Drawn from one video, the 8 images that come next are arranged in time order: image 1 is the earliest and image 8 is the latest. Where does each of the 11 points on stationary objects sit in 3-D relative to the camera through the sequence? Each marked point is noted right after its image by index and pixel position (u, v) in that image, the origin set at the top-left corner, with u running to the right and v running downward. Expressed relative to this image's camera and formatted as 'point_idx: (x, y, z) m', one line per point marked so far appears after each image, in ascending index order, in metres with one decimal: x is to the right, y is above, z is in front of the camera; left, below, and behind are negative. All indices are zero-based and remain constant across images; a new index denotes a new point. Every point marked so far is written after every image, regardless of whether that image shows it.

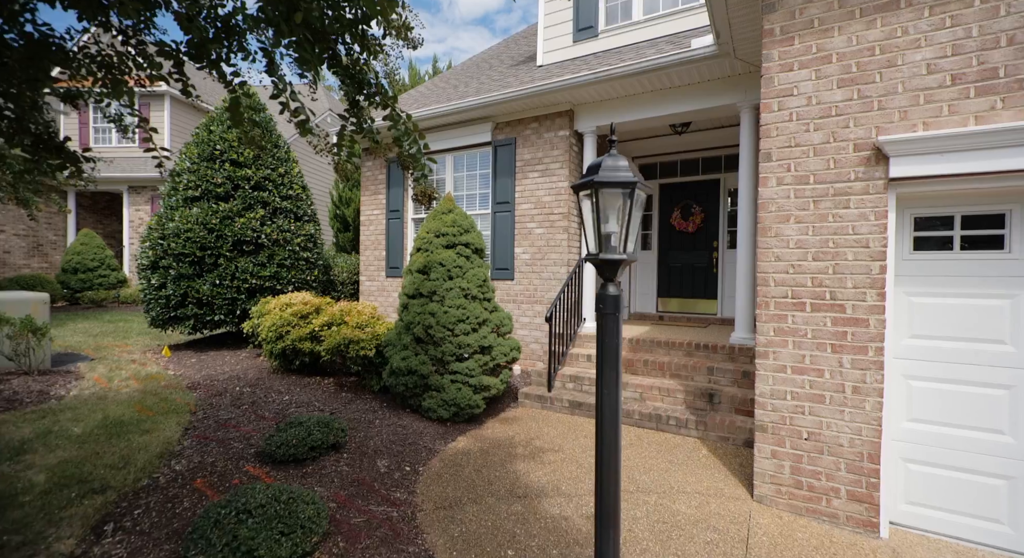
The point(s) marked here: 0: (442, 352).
0: (-0.6, -0.6, +4.3) m
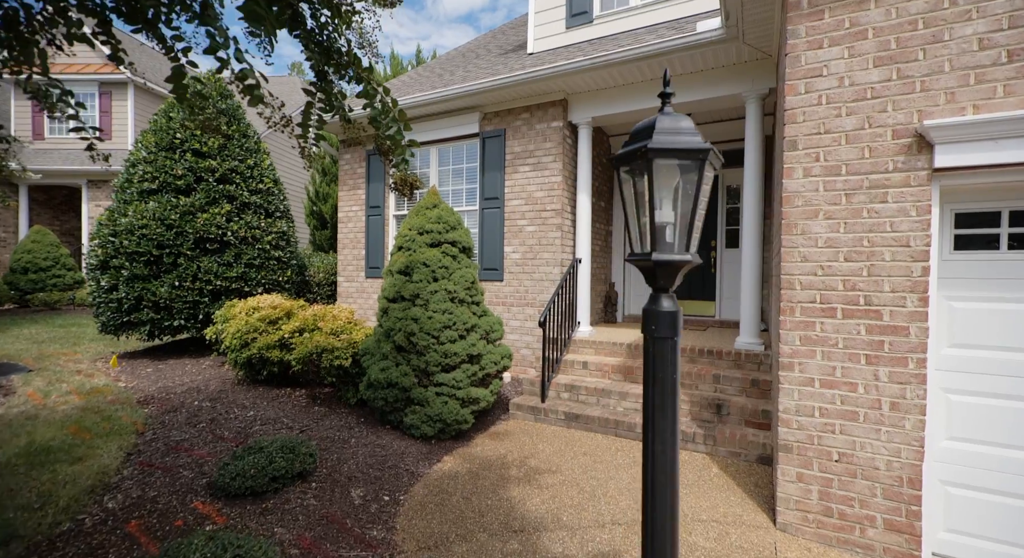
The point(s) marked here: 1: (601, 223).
0: (-0.7, -0.7, +3.9) m
1: (+1.2, +0.8, +6.6) m
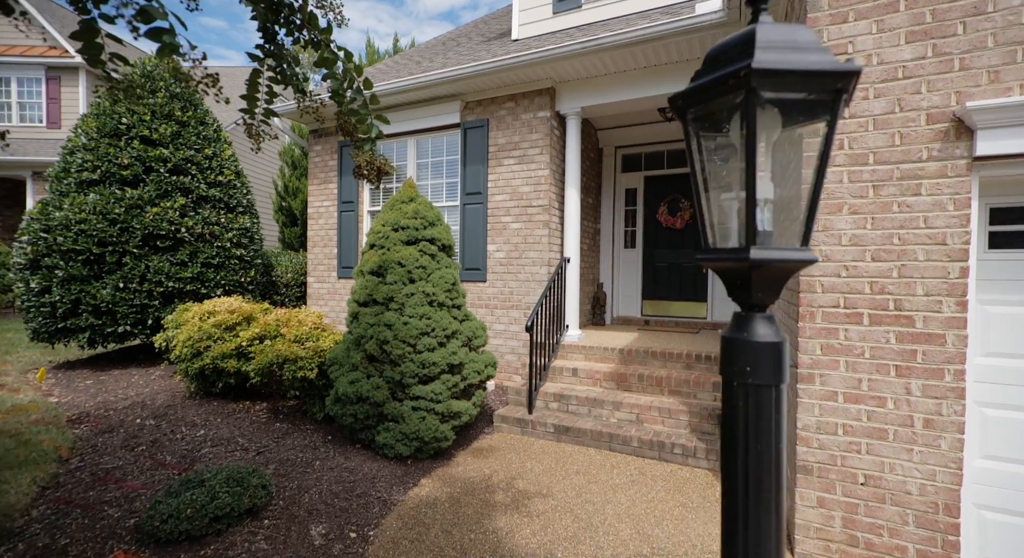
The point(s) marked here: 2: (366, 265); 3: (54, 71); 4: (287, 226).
0: (-0.8, -0.7, +3.4) m
1: (+1.0, +0.8, +6.3) m
2: (-1.1, +0.1, +3.7) m
3: (-9.5, +4.3, +10.0) m
4: (-4.2, +1.0, +9.0) m
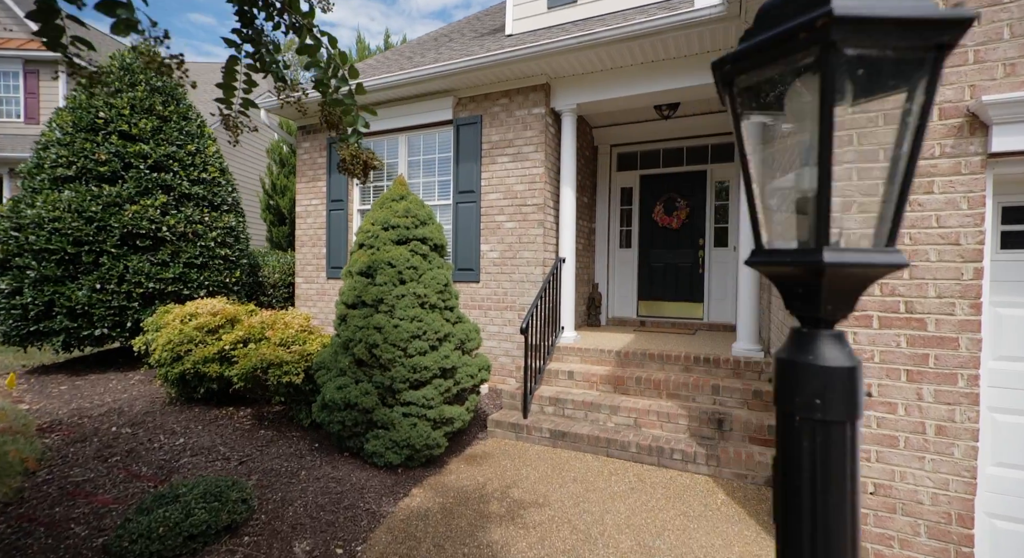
0: (-0.8, -0.7, +3.3) m
1: (+0.9, +0.8, +6.1) m
2: (-1.2, +0.1, +3.6) m
3: (-9.6, +4.3, +9.7) m
4: (-4.3, +1.0, +8.8) m
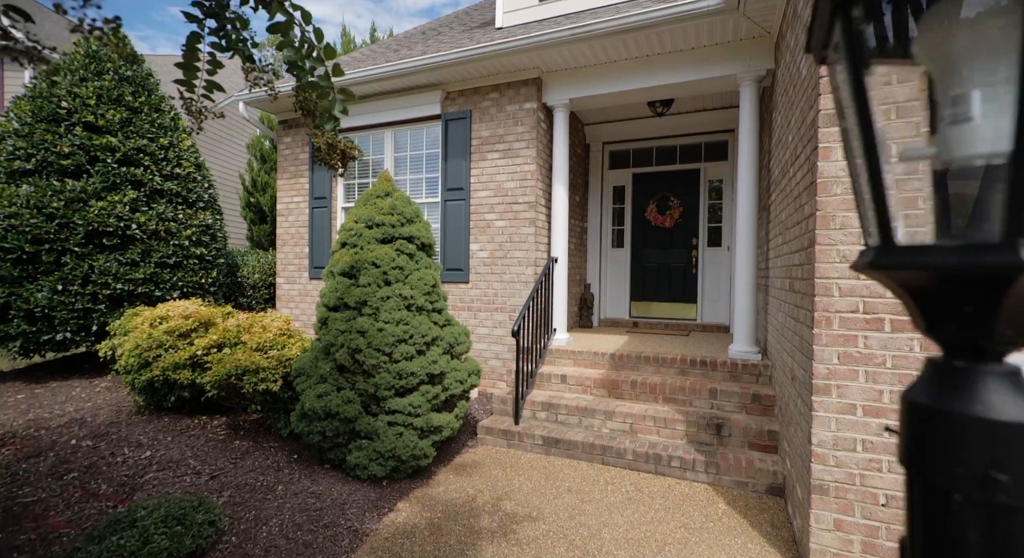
0: (-0.9, -0.7, +3.1) m
1: (+0.8, +0.8, +6.0) m
2: (-1.2, +0.1, +3.4) m
3: (-9.8, +4.3, +9.3) m
4: (-4.5, +1.0, +8.5) m
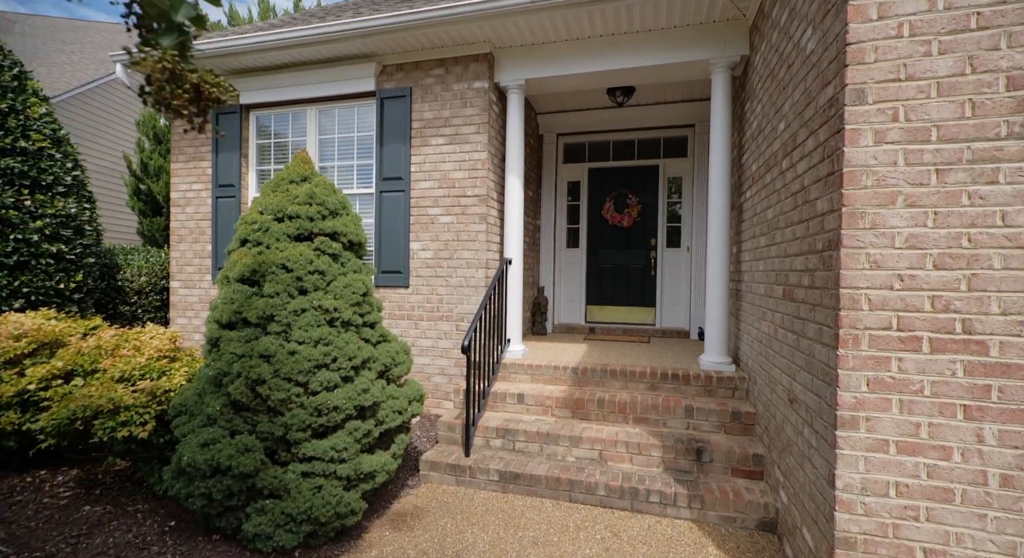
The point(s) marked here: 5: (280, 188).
0: (-1.1, -0.7, +2.4) m
1: (+0.2, +0.7, +5.4) m
2: (-1.5, +0.1, +2.6) m
3: (-10.8, +4.3, +7.4) m
4: (-5.4, +0.9, +7.2) m
5: (-1.3, +0.5, +2.8) m
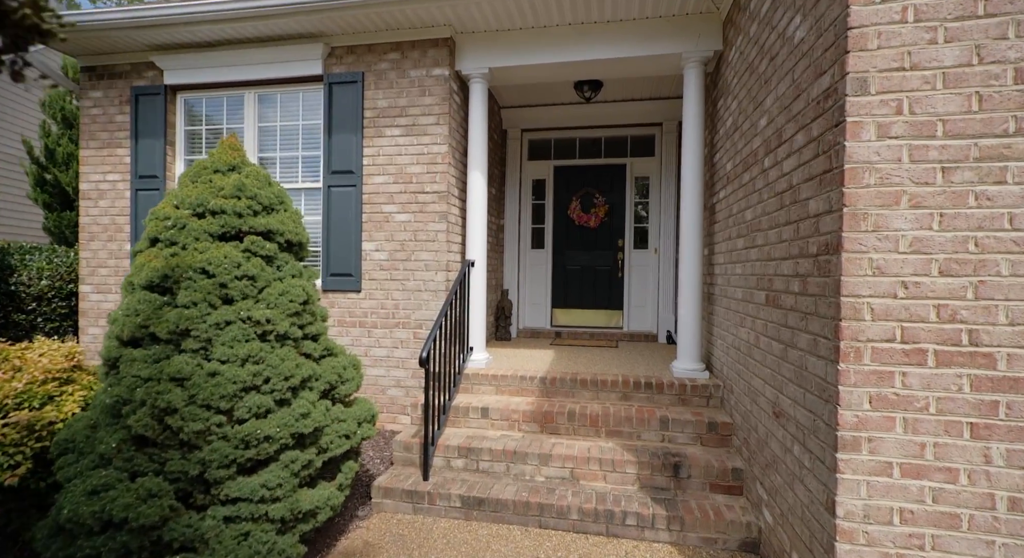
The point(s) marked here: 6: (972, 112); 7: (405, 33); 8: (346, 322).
0: (-1.2, -0.8, +2.0) m
1: (-0.2, +0.7, +5.1) m
2: (-1.6, 0.0, +2.1) m
3: (-11.3, +4.2, +6.1) m
4: (-5.9, +0.9, +6.5) m
5: (-1.5, +0.5, +2.4) m
6: (+1.7, +0.6, +1.8) m
7: (-0.9, +2.1, +4.0) m
8: (-1.4, -0.4, +4.2) m
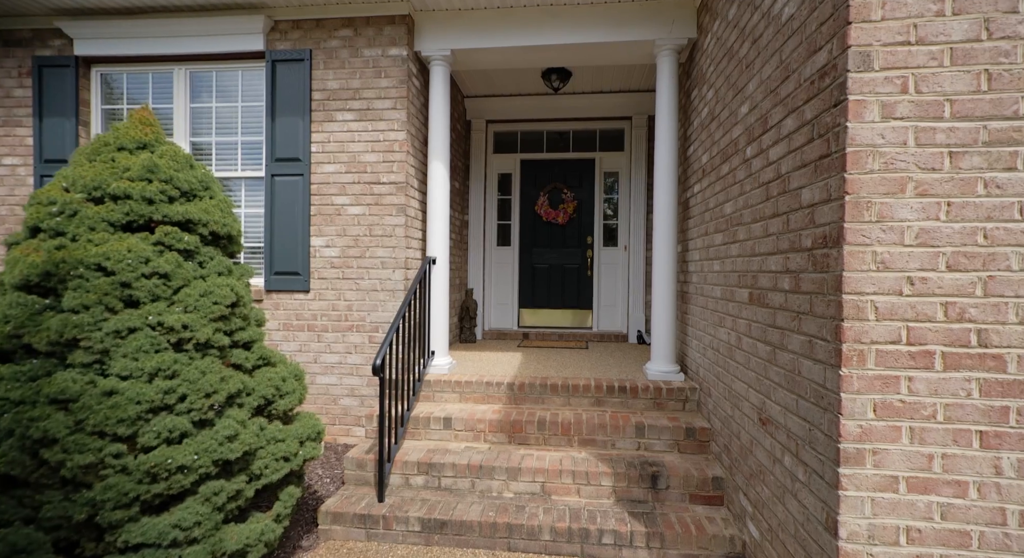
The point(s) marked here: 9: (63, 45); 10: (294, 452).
0: (-1.4, -0.7, +1.6) m
1: (-0.6, +0.7, +4.8) m
2: (-1.8, 0.0, +1.7) m
3: (-11.7, +4.2, +5.0) m
4: (-6.3, +0.9, +5.7) m
5: (-1.6, +0.5, +2.0) m
6: (+1.6, +0.6, +1.6) m
7: (-1.2, +2.1, +3.7) m
8: (-1.7, -0.4, +3.8) m
9: (-3.5, +1.8, +3.8) m
10: (-1.0, -0.8, +2.2) m
